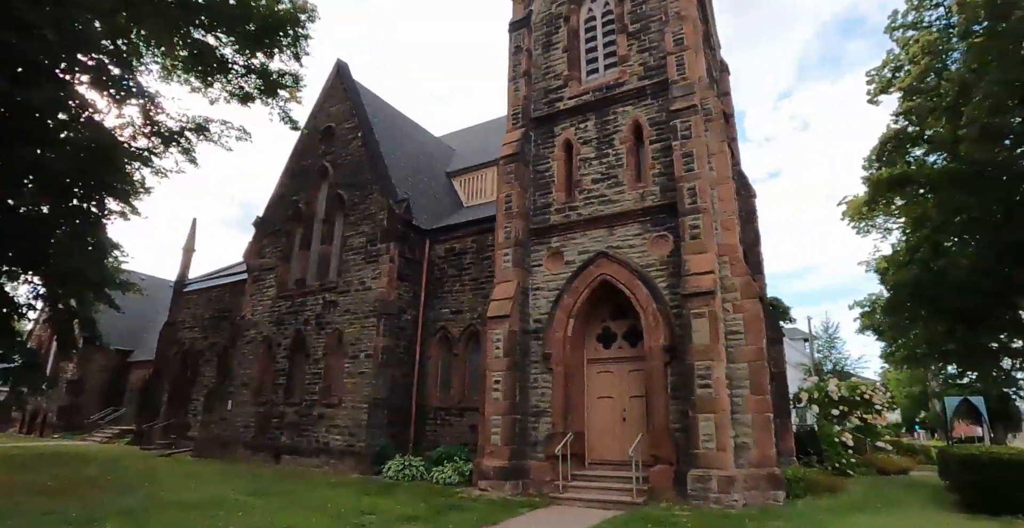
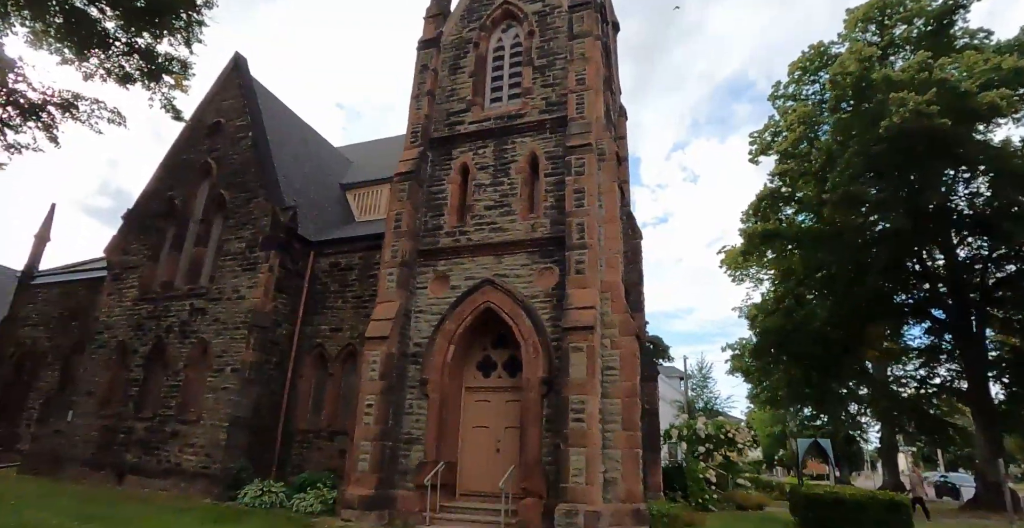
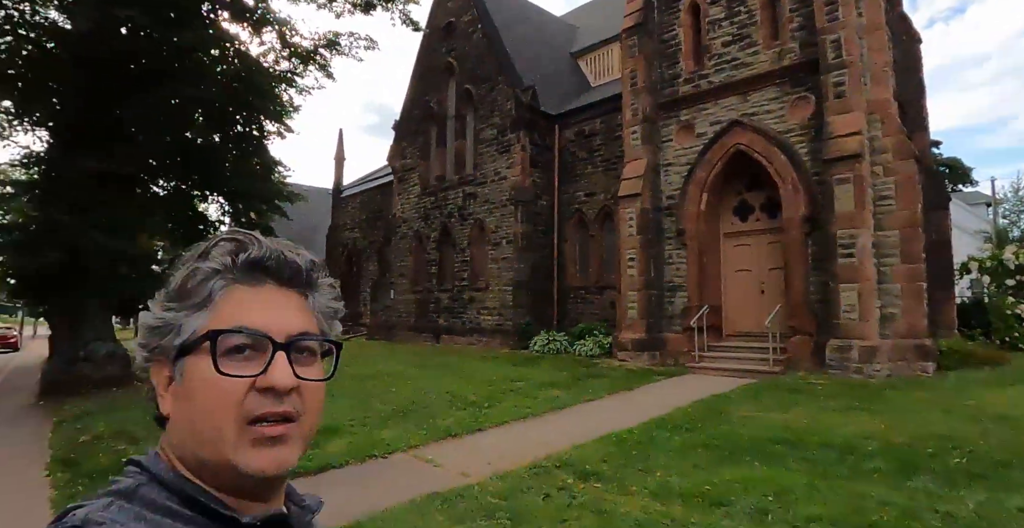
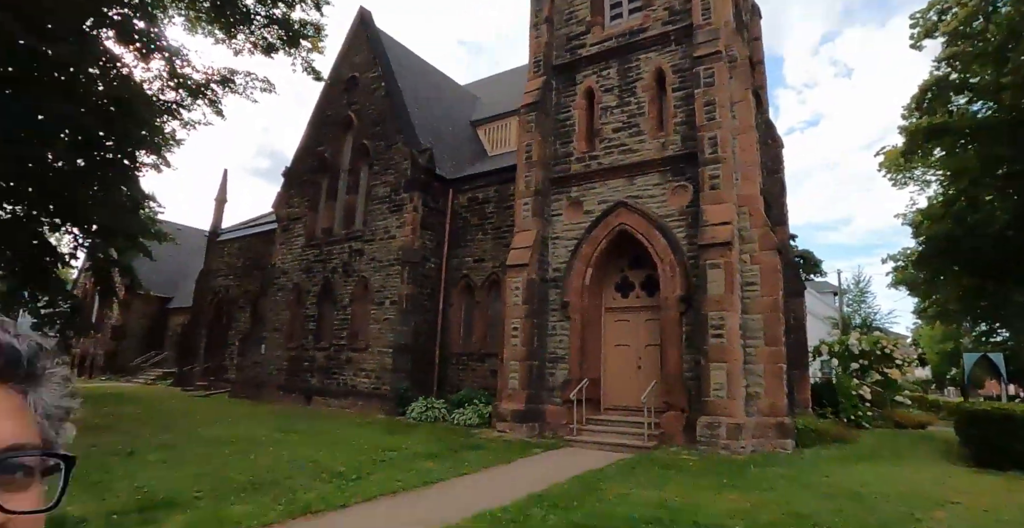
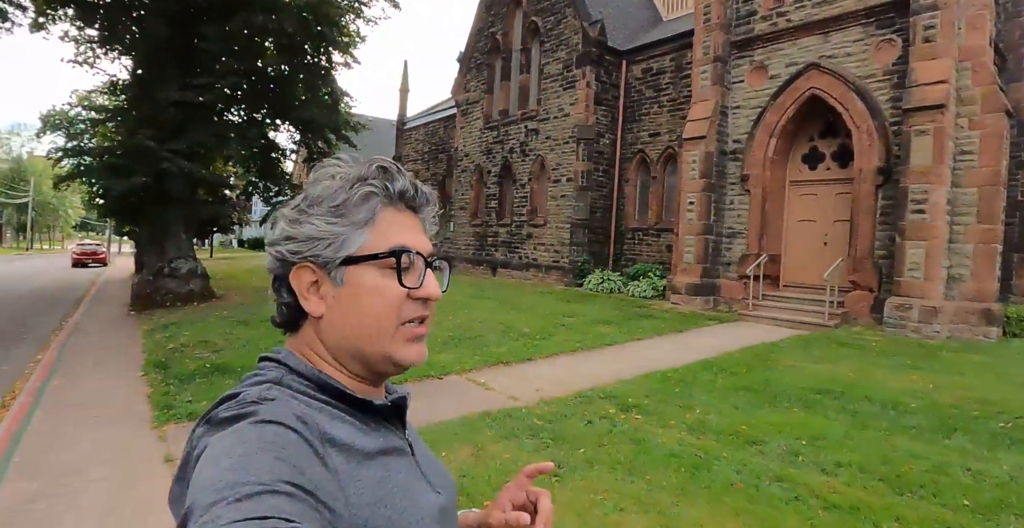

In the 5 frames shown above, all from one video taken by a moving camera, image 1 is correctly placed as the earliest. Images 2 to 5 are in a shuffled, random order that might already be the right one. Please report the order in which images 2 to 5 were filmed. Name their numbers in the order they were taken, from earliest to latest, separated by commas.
2, 4, 3, 5
